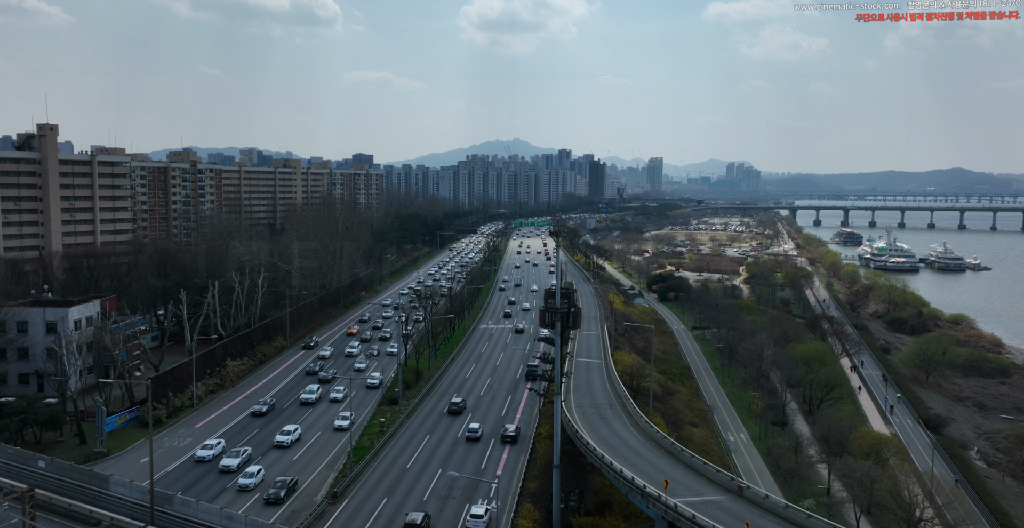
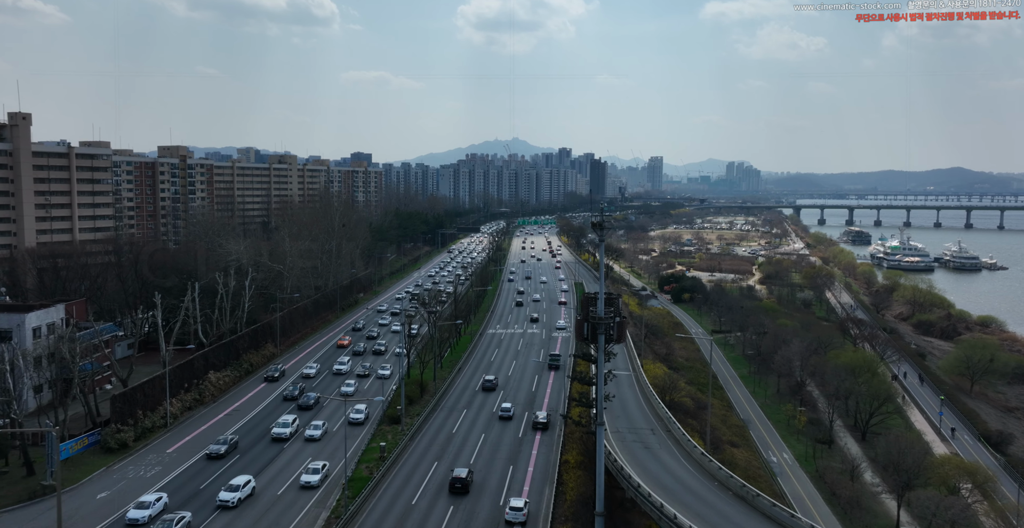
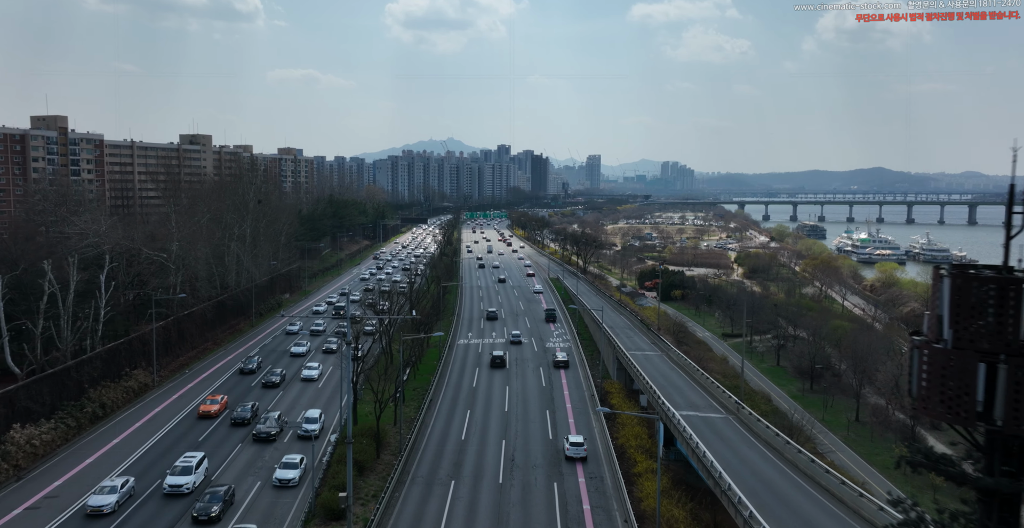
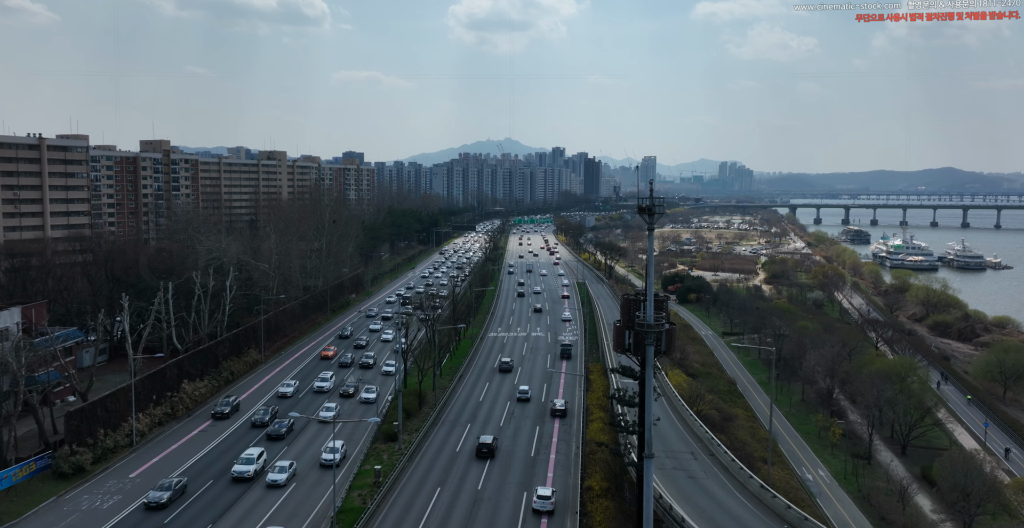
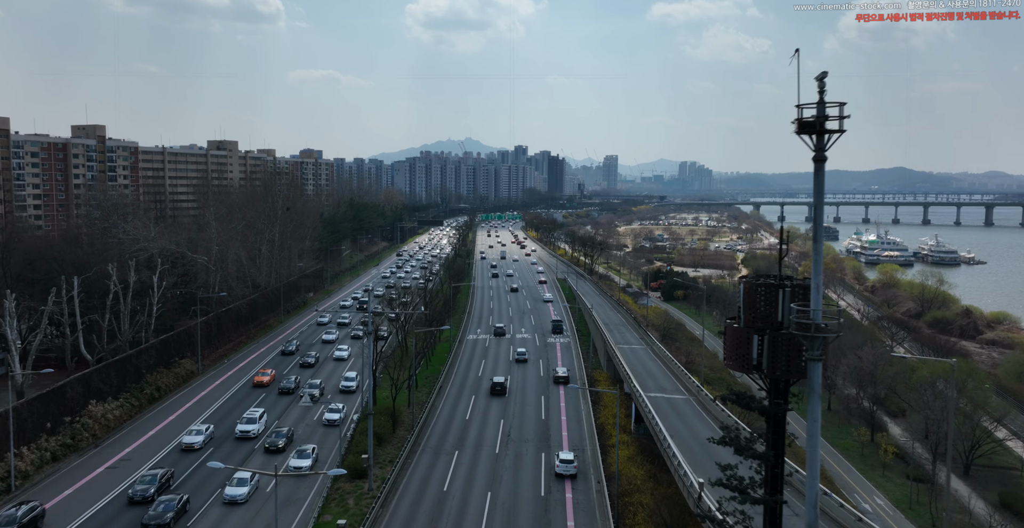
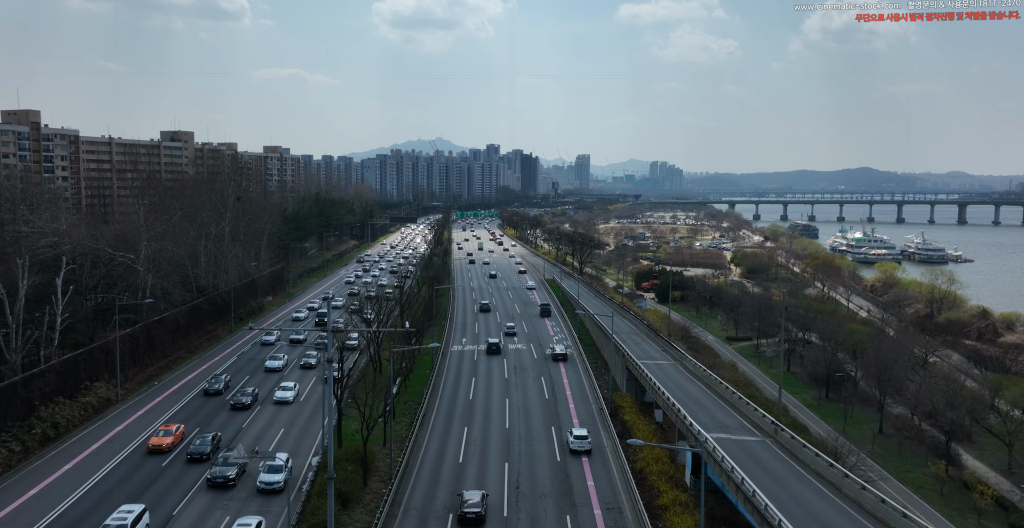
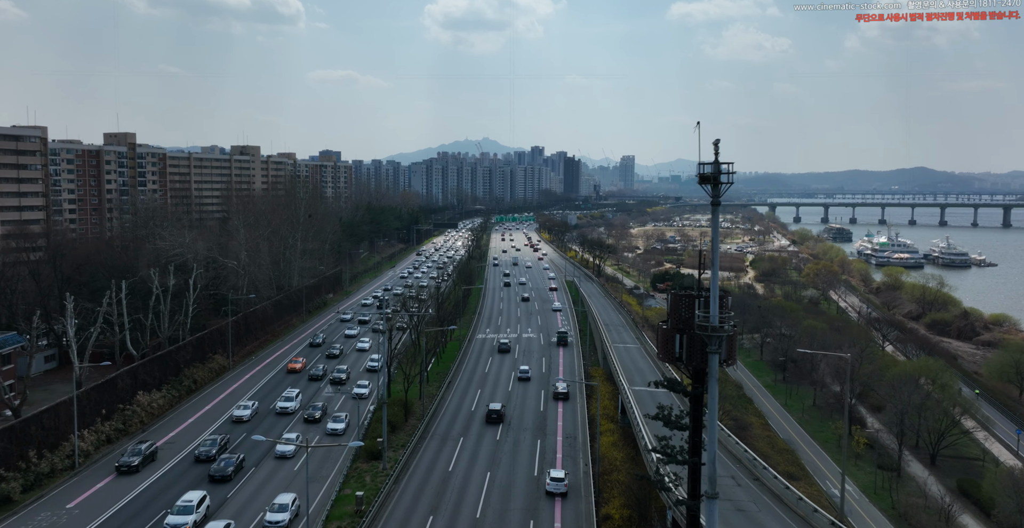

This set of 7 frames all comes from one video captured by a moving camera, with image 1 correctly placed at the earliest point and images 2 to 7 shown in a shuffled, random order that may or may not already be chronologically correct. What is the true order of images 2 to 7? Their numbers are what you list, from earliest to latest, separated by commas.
2, 4, 7, 5, 3, 6
